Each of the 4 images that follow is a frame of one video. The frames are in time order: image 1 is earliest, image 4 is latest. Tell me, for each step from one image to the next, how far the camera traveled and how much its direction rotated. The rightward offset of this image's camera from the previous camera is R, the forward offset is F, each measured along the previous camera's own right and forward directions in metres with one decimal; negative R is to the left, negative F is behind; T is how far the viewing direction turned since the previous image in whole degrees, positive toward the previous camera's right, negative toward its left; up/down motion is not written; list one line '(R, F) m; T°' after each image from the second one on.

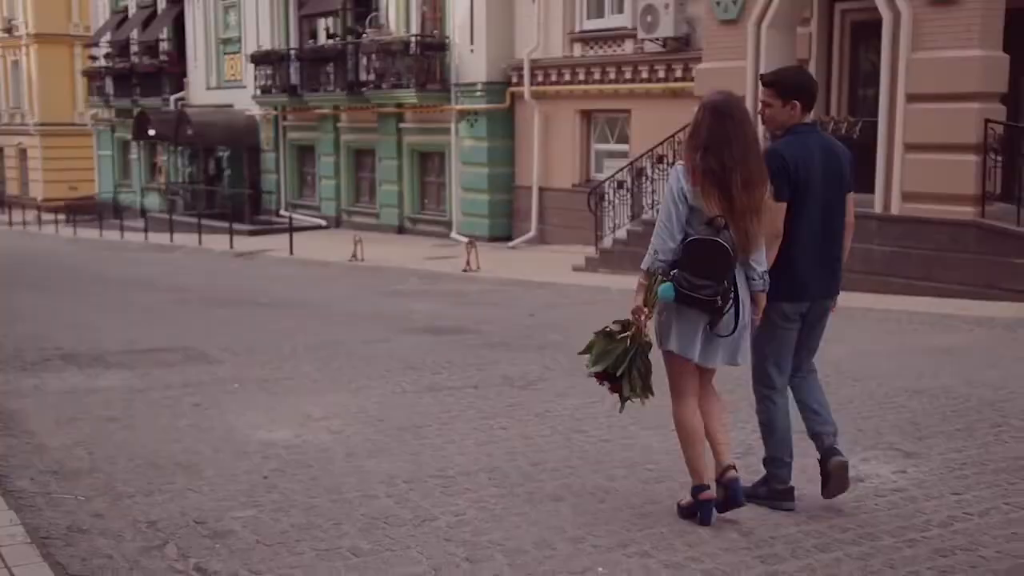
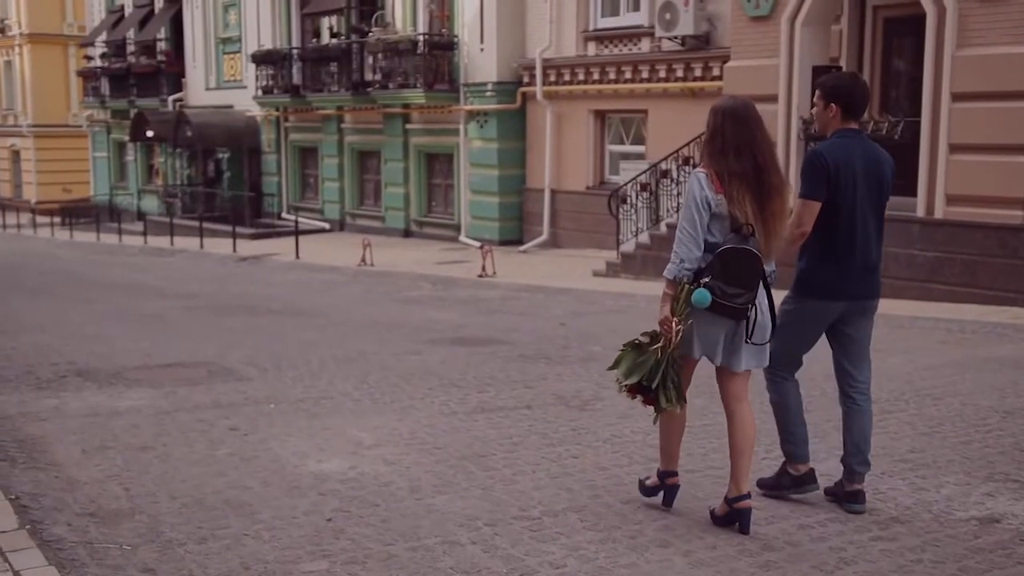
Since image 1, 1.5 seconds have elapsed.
(-0.4, +0.6) m; 0°
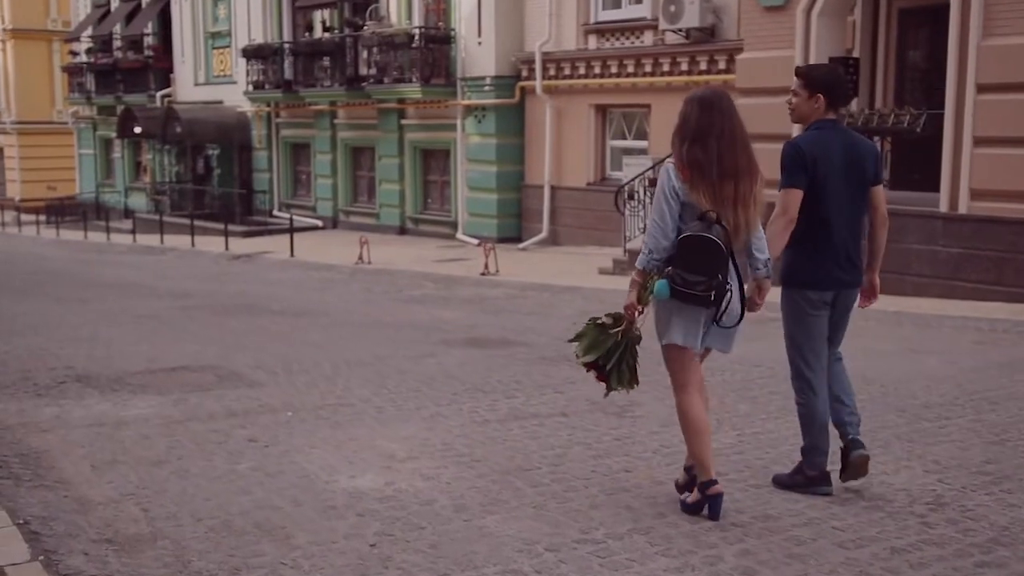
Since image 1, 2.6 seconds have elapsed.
(-0.3, +0.4) m; +1°
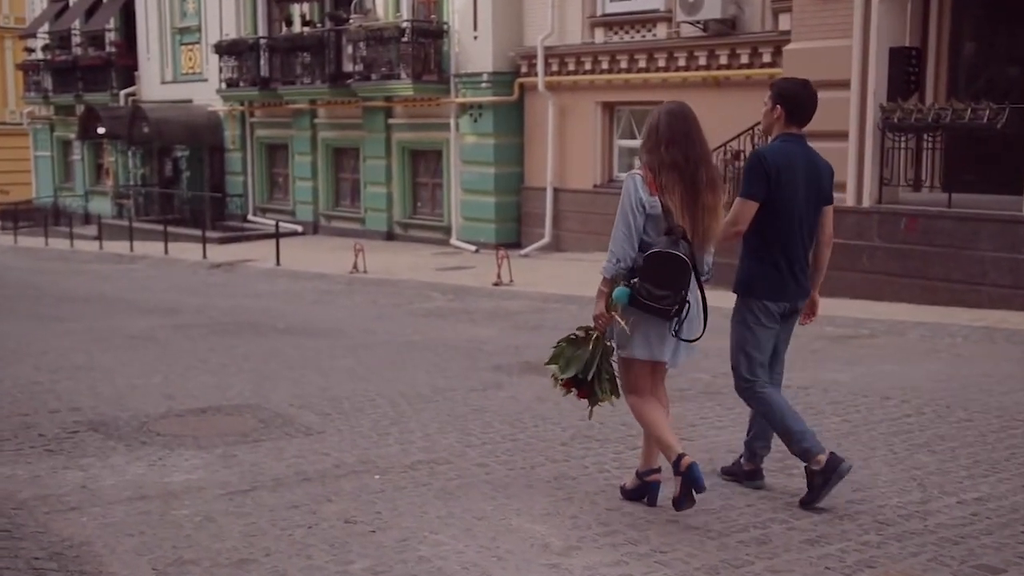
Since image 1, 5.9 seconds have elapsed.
(-0.9, +1.3) m; +2°
